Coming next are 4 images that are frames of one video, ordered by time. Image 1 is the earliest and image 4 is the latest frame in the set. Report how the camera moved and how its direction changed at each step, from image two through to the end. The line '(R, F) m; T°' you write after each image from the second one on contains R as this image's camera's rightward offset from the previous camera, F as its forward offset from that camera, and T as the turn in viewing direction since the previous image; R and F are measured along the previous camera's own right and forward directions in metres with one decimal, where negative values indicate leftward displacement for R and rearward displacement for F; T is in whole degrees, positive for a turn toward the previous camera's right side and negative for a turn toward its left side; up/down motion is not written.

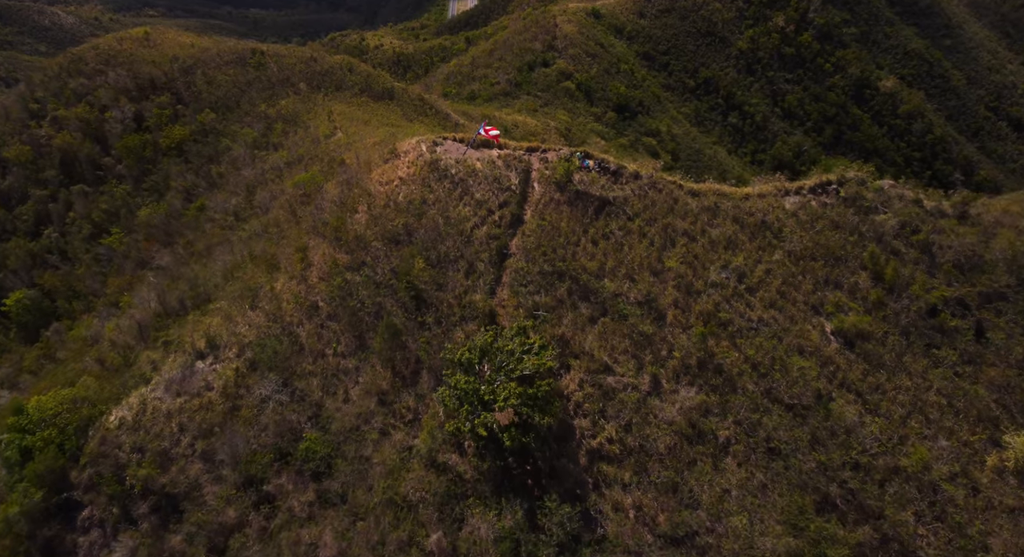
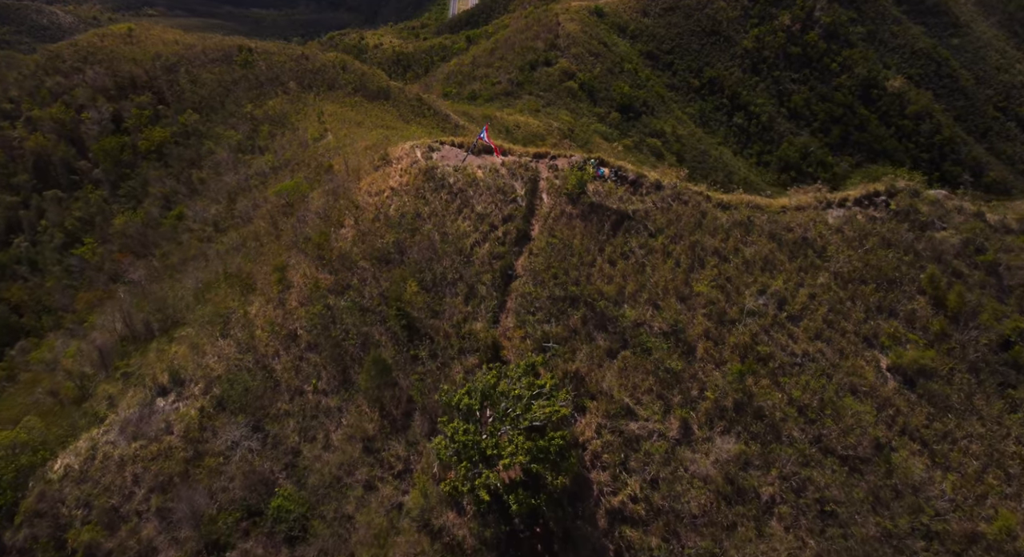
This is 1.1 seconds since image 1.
(-0.2, +2.6) m; 0°
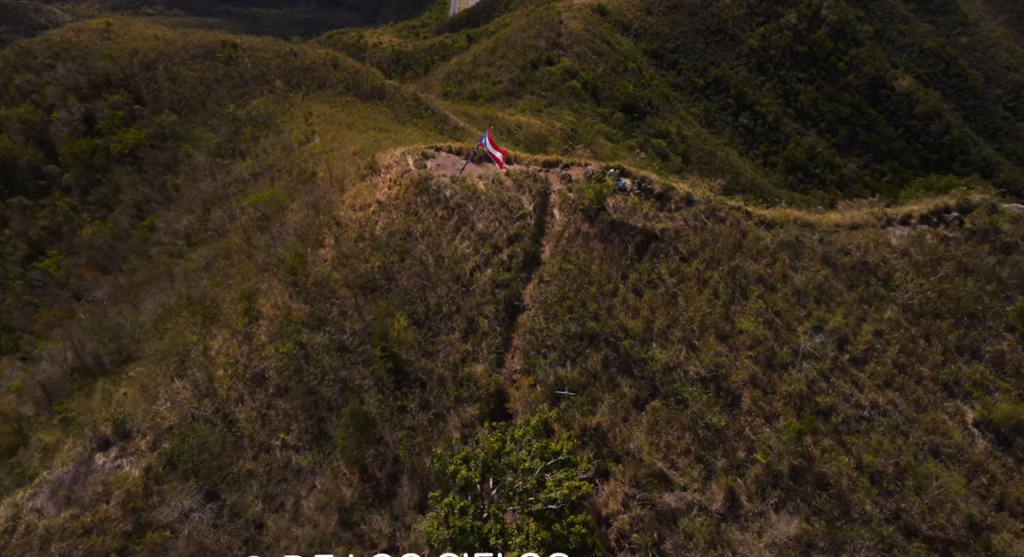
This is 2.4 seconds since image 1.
(-0.2, +2.9) m; 0°
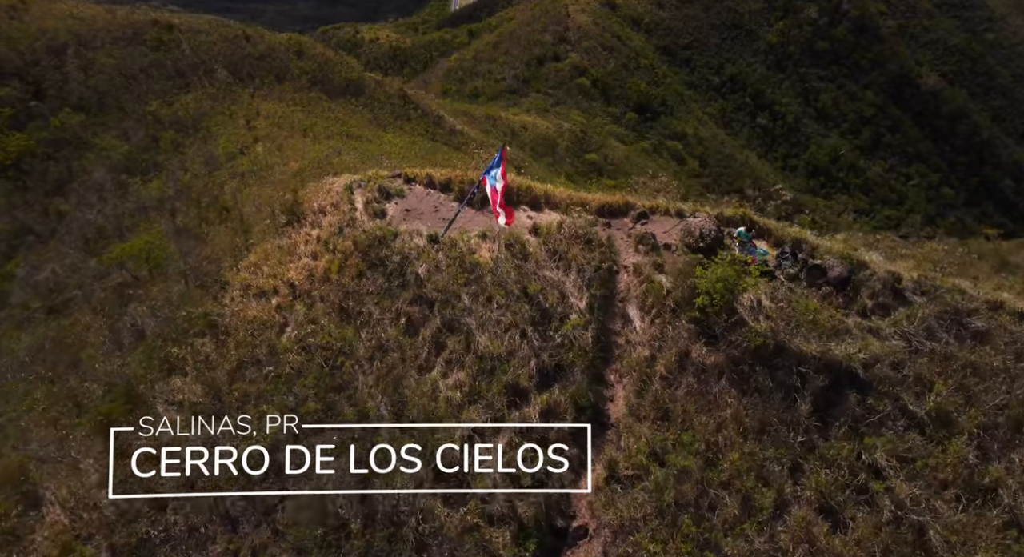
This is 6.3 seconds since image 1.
(-0.6, +8.6) m; 0°
